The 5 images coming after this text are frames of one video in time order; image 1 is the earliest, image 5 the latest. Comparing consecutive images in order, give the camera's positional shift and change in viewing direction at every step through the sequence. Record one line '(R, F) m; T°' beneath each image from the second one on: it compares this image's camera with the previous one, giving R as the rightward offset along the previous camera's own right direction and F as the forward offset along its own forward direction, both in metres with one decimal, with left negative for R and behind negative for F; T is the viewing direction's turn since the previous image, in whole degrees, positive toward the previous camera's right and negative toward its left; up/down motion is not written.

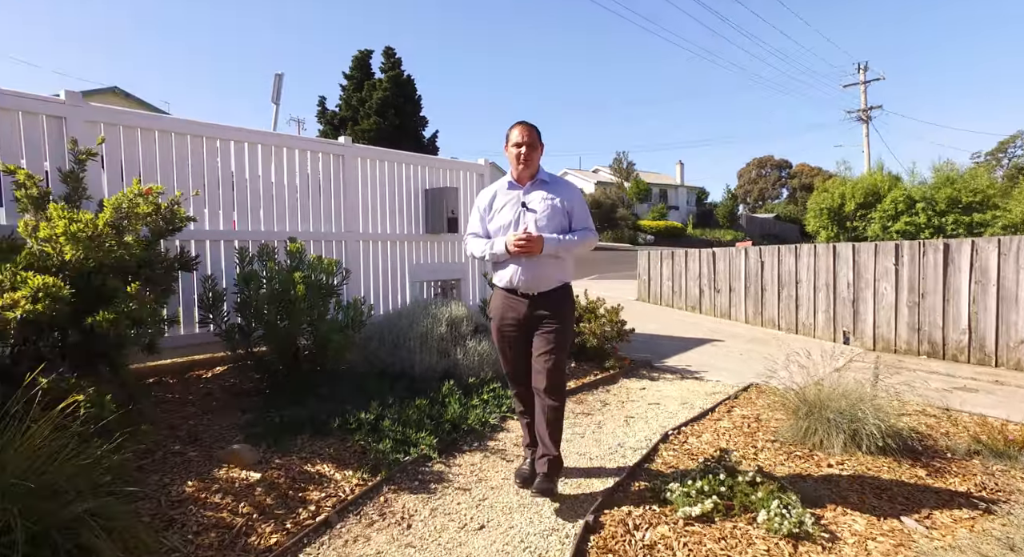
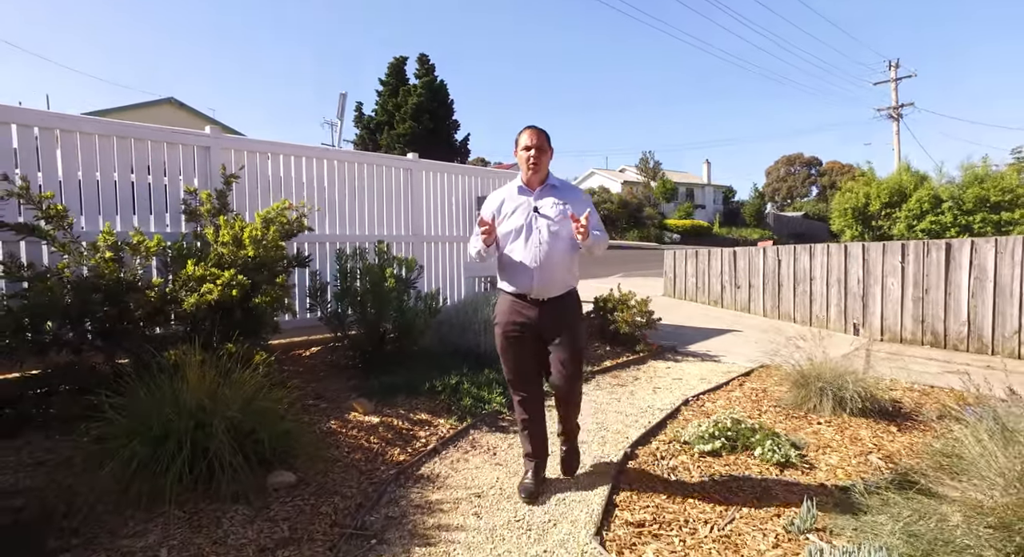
(-0.2, -0.8) m; -3°
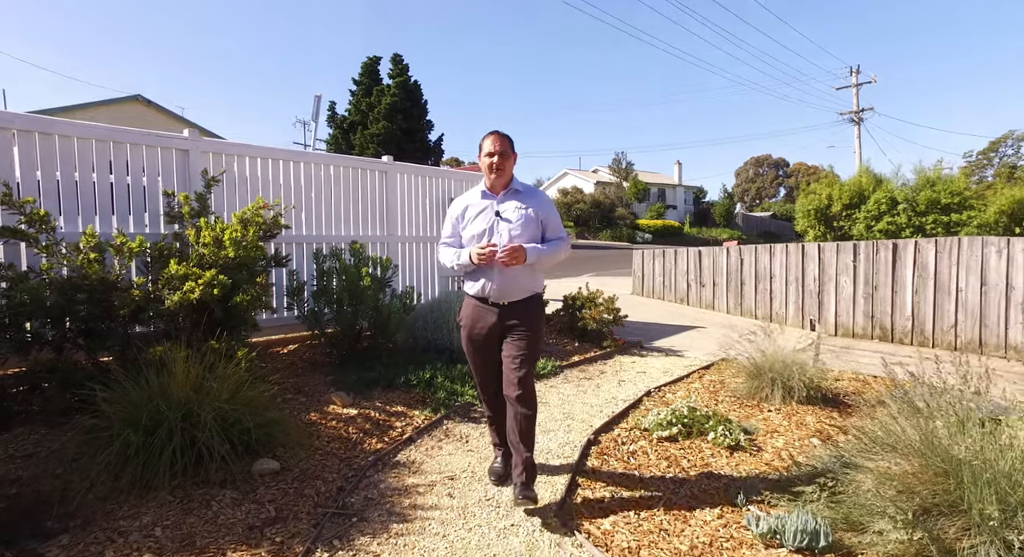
(0.0, -0.2) m; +3°
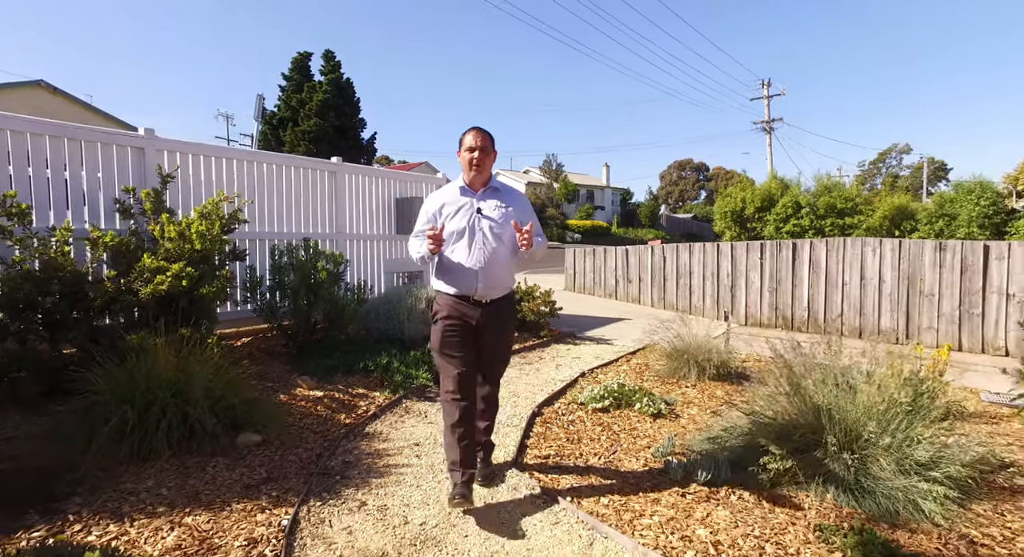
(-0.1, -0.4) m; +7°
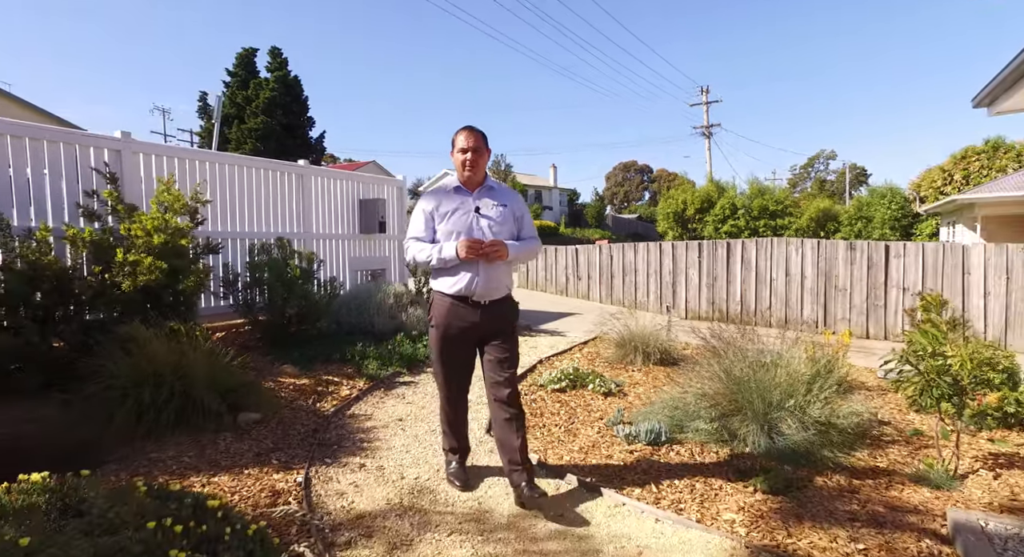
(-0.2, -0.5) m; +6°
